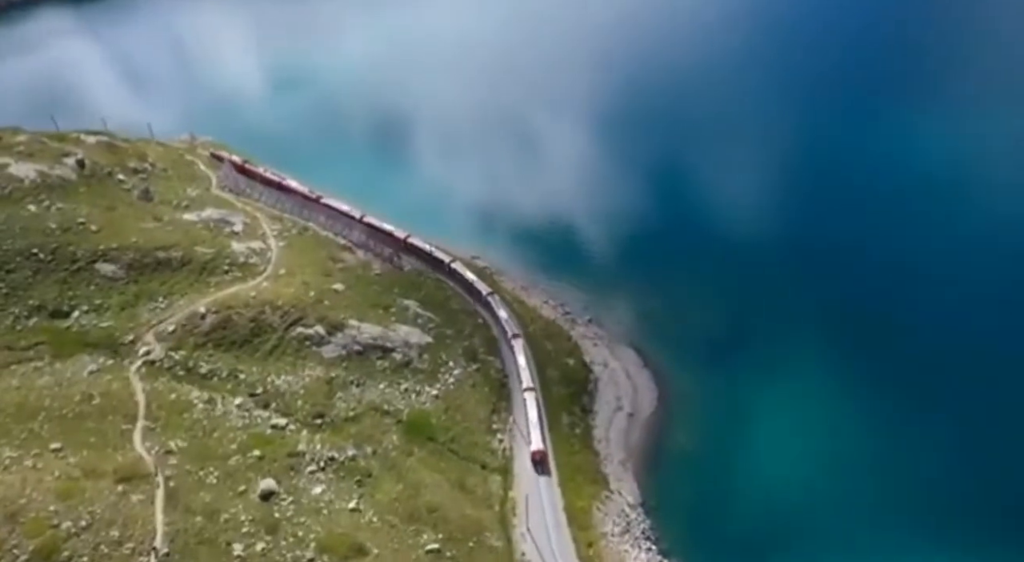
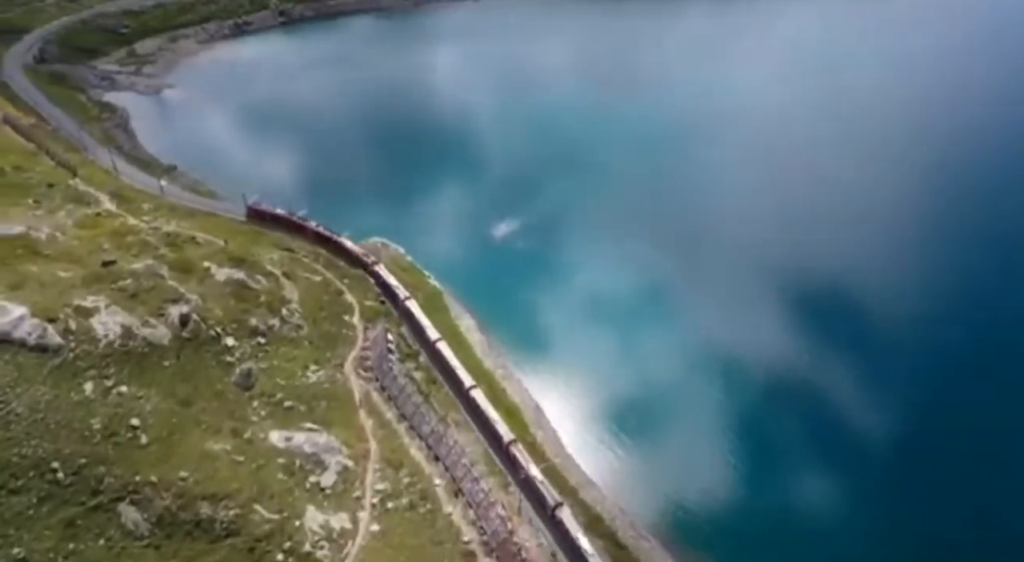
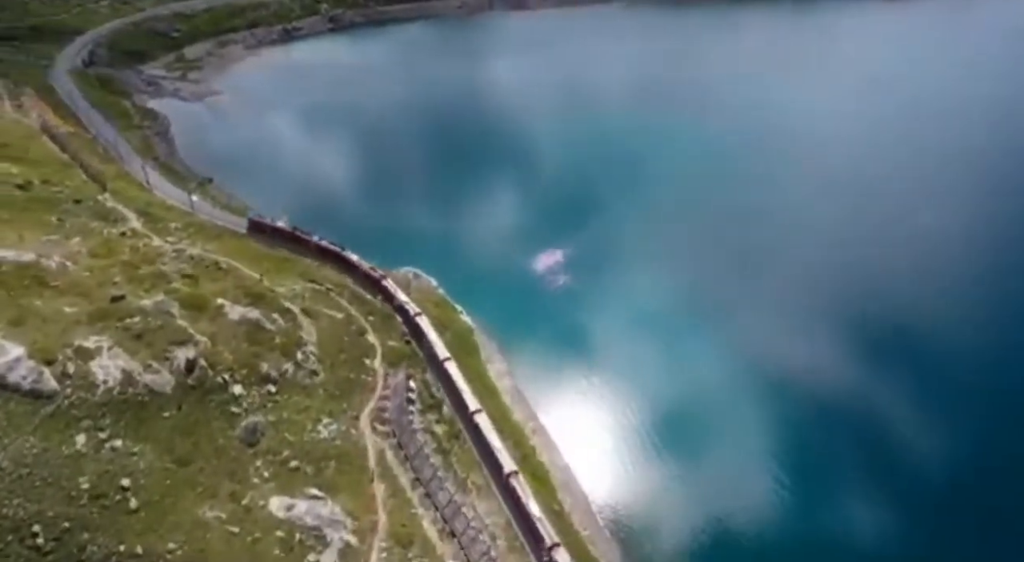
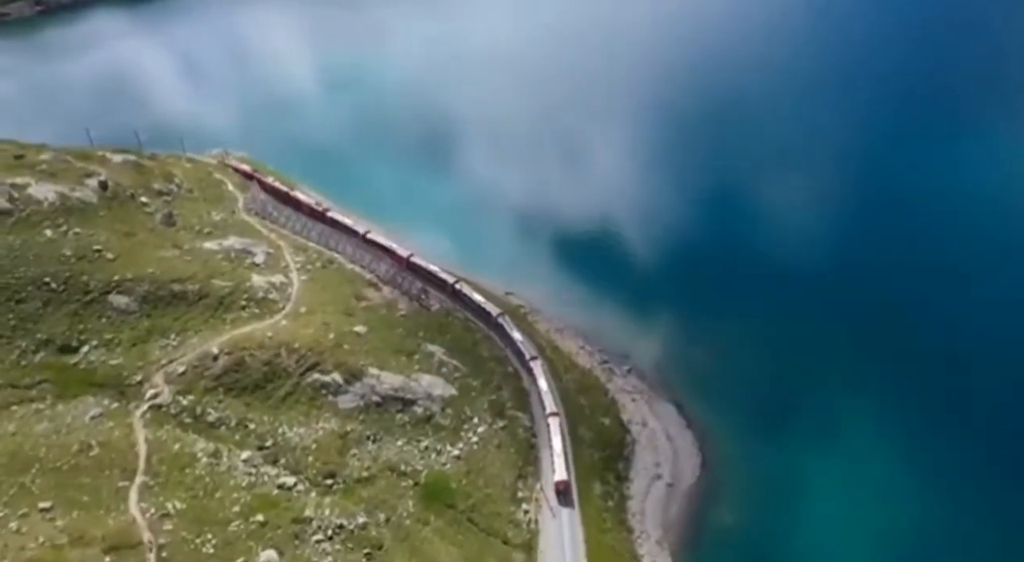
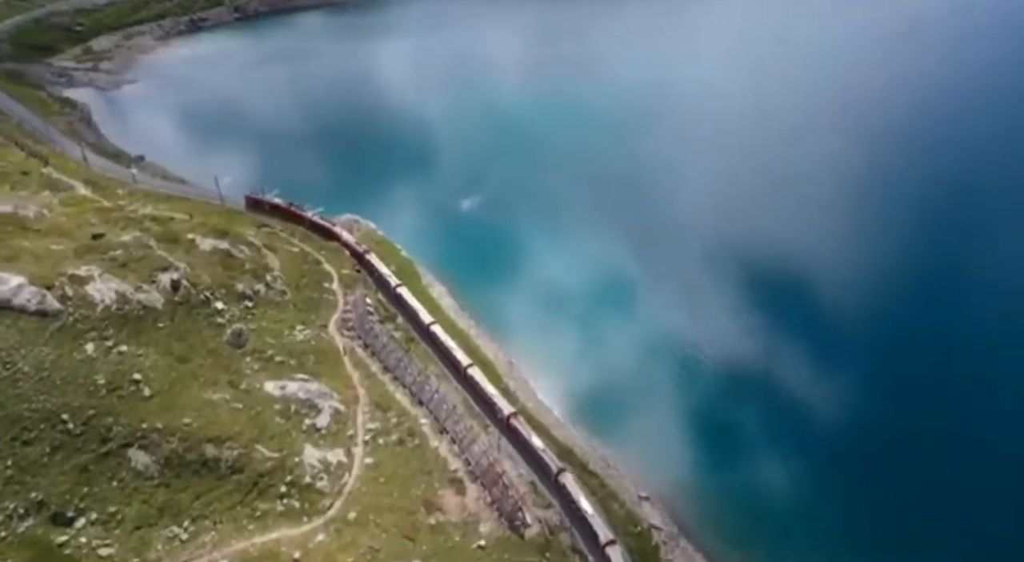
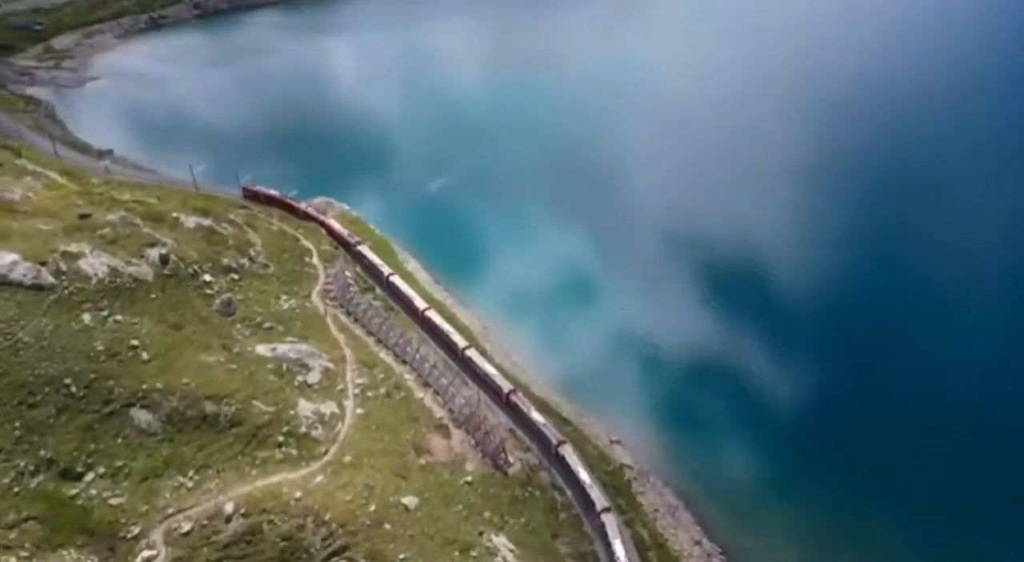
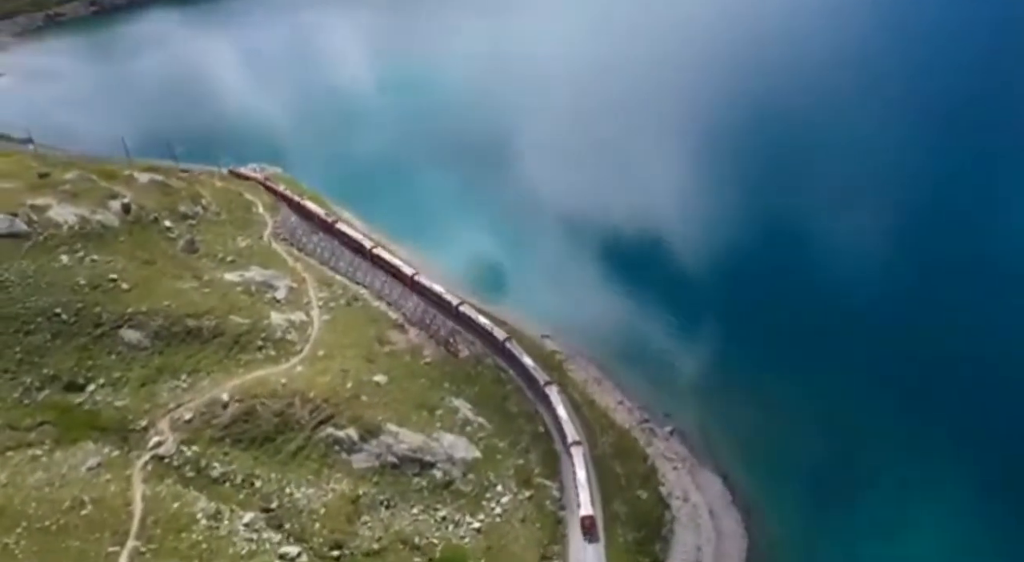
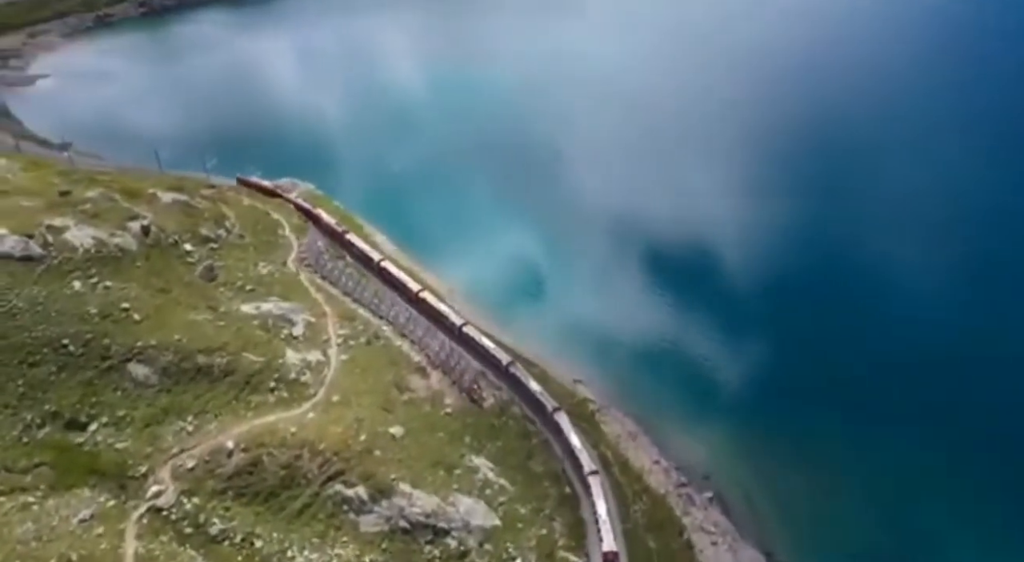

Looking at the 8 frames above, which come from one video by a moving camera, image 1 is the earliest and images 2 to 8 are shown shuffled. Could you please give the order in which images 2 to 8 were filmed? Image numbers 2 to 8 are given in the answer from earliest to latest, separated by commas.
4, 7, 8, 6, 5, 2, 3
